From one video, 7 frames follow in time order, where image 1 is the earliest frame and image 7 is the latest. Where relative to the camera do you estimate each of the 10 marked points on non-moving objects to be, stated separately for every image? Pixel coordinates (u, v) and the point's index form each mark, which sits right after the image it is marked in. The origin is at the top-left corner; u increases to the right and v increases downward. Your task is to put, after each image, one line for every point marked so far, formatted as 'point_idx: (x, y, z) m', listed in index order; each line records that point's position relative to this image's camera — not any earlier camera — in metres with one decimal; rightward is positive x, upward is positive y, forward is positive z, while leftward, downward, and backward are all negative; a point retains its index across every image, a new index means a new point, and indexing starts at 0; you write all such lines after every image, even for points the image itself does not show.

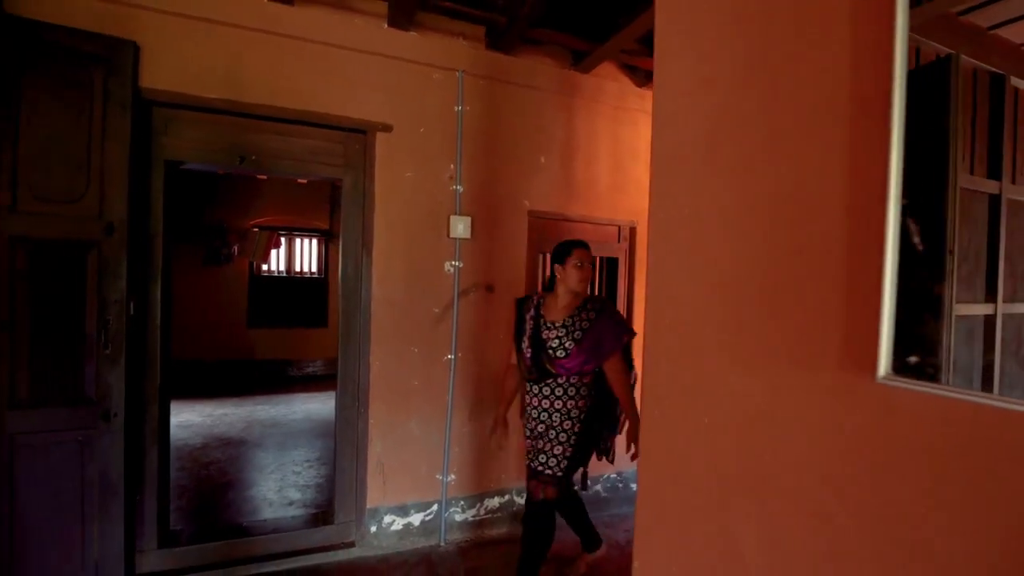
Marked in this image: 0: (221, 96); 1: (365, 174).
0: (-1.3, +0.8, +2.2) m
1: (-0.7, +0.5, +2.4) m
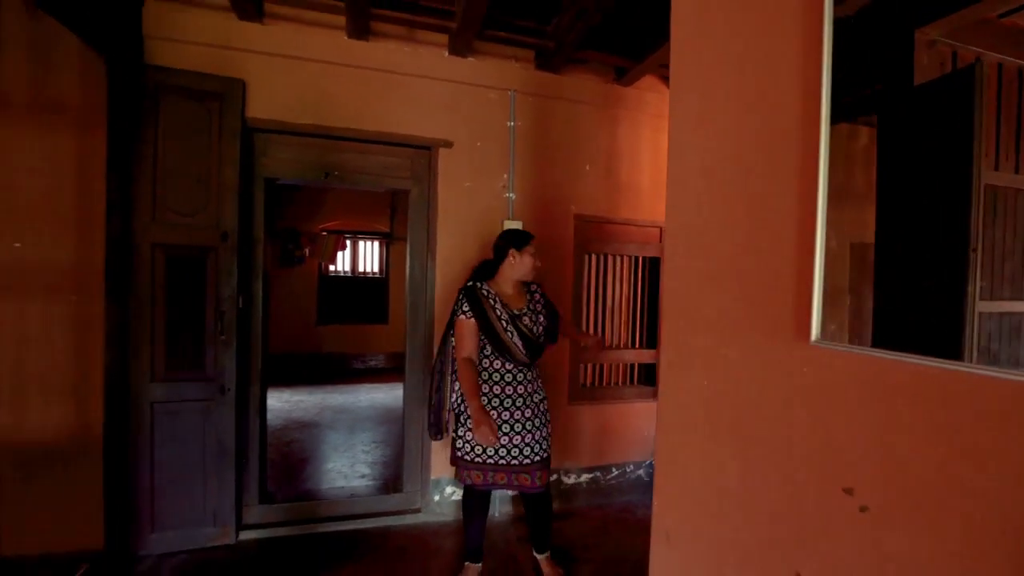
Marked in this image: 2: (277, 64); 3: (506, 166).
0: (-1.0, +0.8, +2.5) m
1: (-0.4, +0.6, +2.7) m
2: (-1.2, +1.1, +2.5) m
3: (0.0, +0.7, +2.8) m
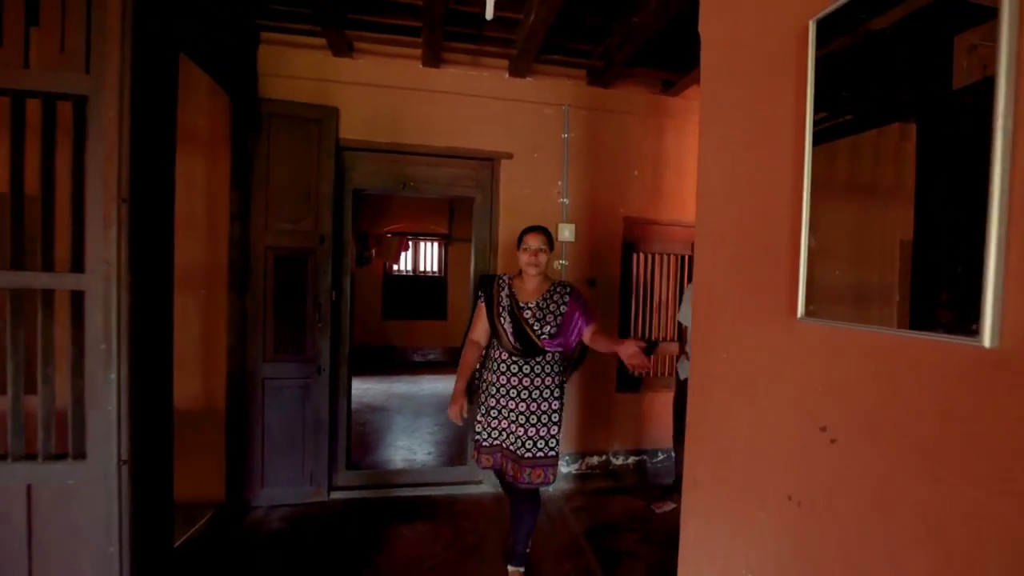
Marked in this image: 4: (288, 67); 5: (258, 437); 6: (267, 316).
0: (-0.7, +0.9, +2.9) m
1: (-0.1, +0.6, +3.1) m
2: (-0.8, +1.1, +2.9) m
3: (+0.3, +0.7, +3.1) m
4: (-1.3, +1.2, +2.8) m
5: (-1.4, -0.8, +2.8) m
6: (-1.4, -0.2, +2.8) m
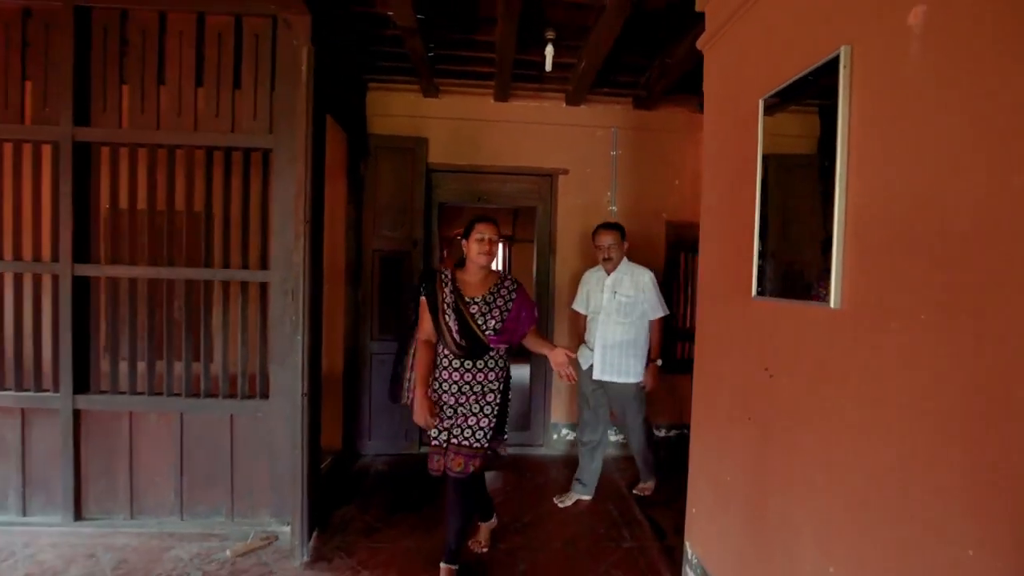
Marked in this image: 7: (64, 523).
0: (-0.3, +0.9, +3.6) m
1: (+0.3, +0.6, +3.7) m
2: (-0.4, +1.2, +3.6) m
3: (+0.7, +0.8, +3.6) m
4: (-0.9, +1.3, +3.5) m
5: (-1.0, -0.8, +3.6) m
6: (-1.0, -0.1, +3.5) m
7: (-2.2, -1.2, +2.5) m
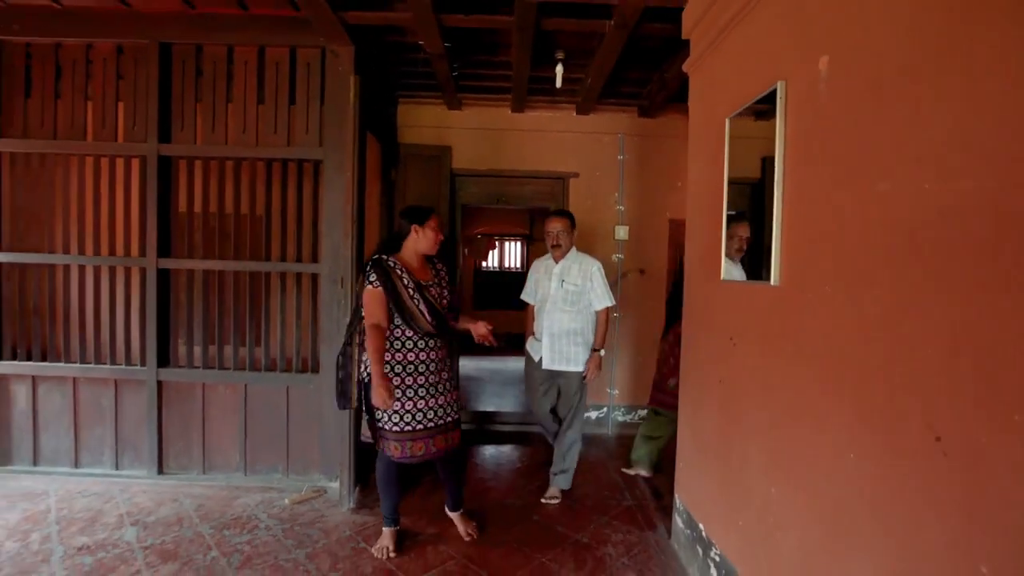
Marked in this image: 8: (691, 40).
0: (-0.2, +1.0, +4.0) m
1: (+0.4, +0.7, +4.0) m
2: (-0.3, +1.2, +4.0) m
3: (+0.8, +0.8, +4.0) m
4: (-0.7, +1.3, +3.9) m
5: (-0.9, -0.7, +4.0) m
6: (-0.9, -0.1, +3.9) m
7: (-2.1, -1.1, +3.0) m
8: (+0.8, +1.2, +2.4) m
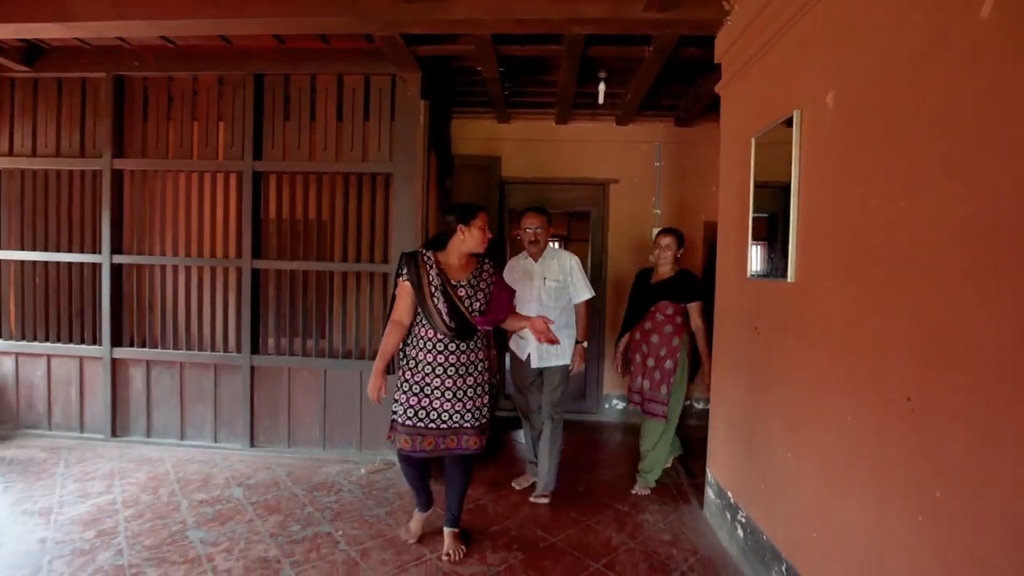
0: (+0.2, +1.0, +4.3) m
1: (+0.8, +0.7, +4.3) m
2: (0.0, +1.2, +4.3) m
3: (+1.2, +0.8, +4.3) m
4: (-0.4, +1.3, +4.3) m
5: (-0.5, -0.7, +4.4) m
6: (-0.5, 0.0, +4.3) m
7: (-1.8, -1.1, +3.4) m
8: (+1.1, +1.2, +2.6) m
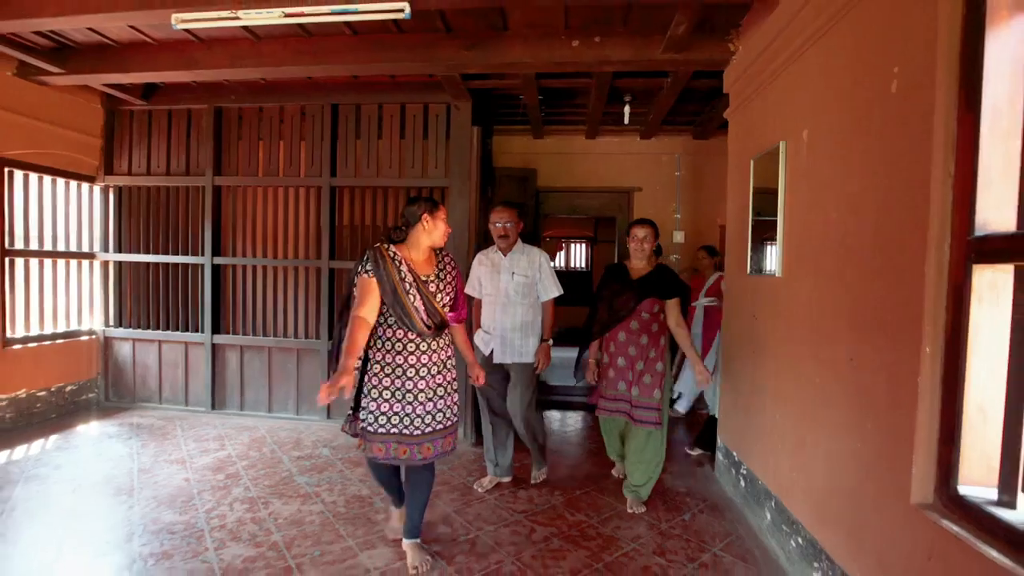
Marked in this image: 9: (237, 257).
0: (+0.5, +1.0, +4.8) m
1: (+1.1, +0.7, +4.8) m
2: (+0.4, +1.3, +4.9) m
3: (+1.5, +0.9, +4.7) m
4: (0.0, +1.4, +4.9) m
5: (-0.2, -0.7, +4.9) m
6: (-0.2, 0.0, +4.9) m
7: (-1.5, -1.1, +4.0) m
8: (+1.4, +1.2, +3.1) m
9: (-2.3, +0.3, +4.1) m
